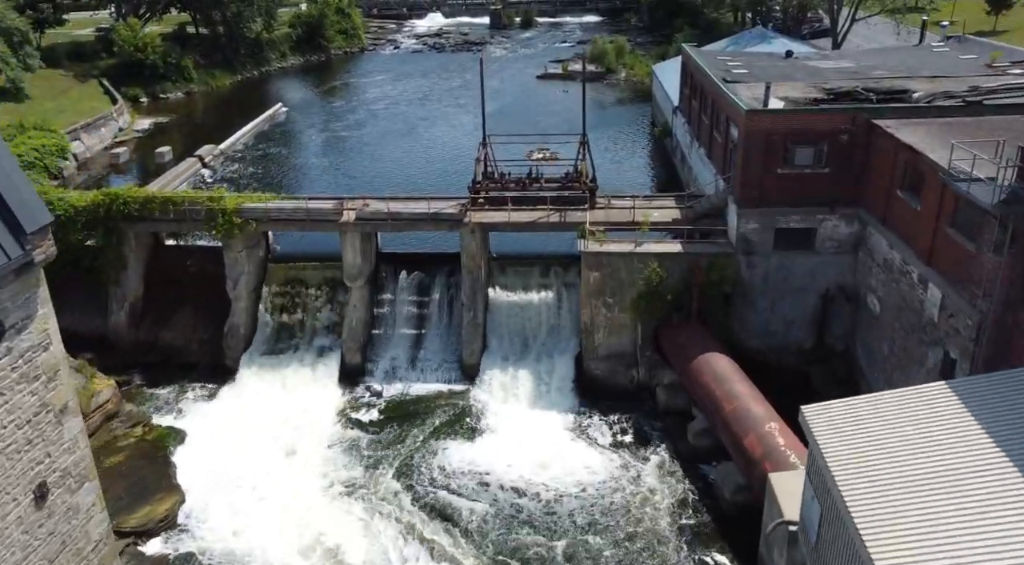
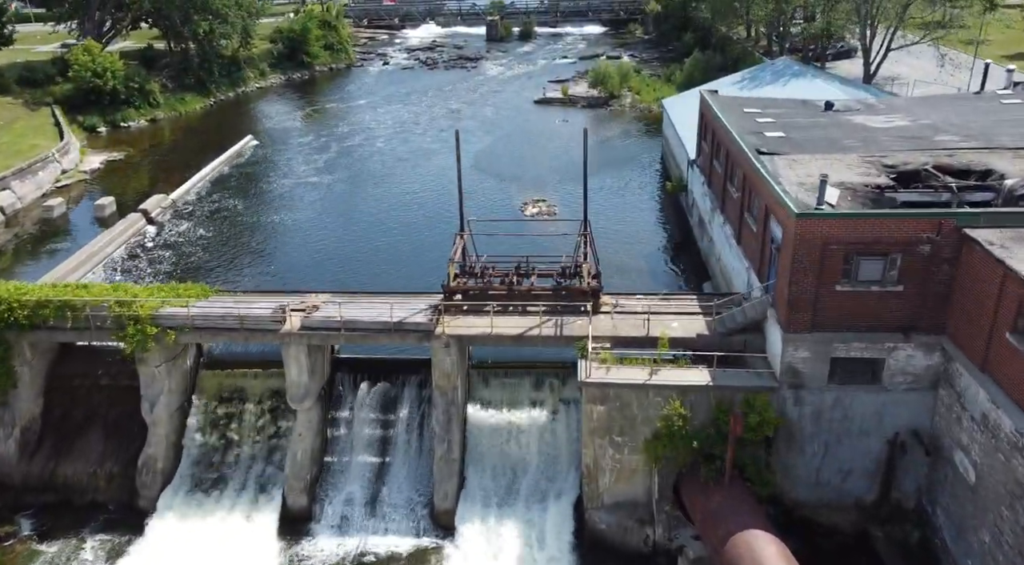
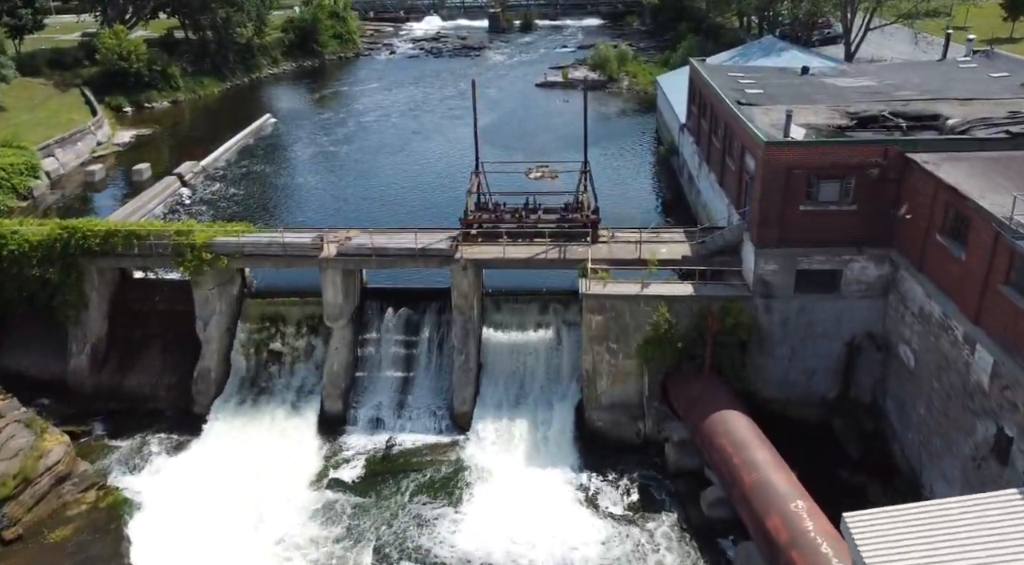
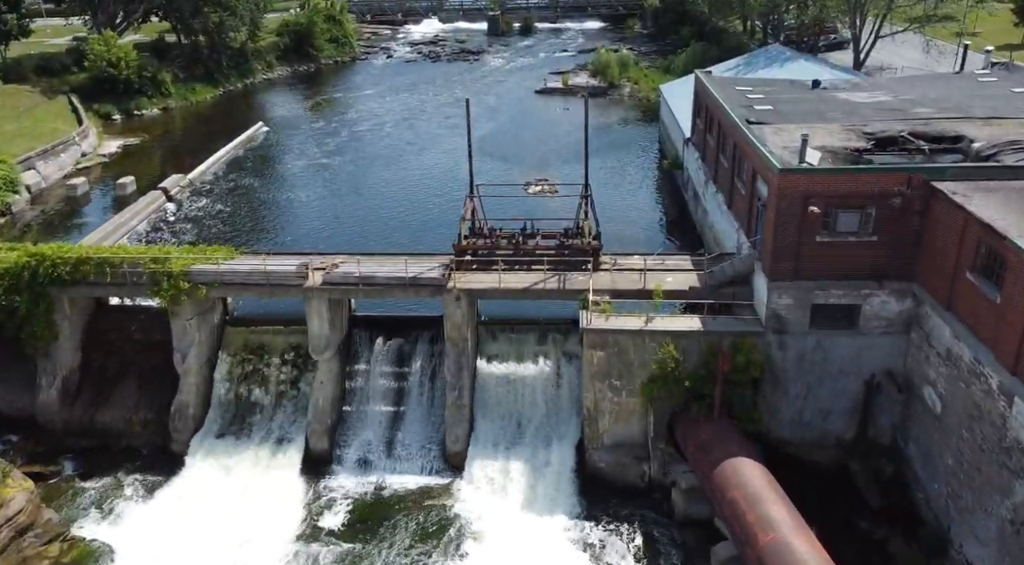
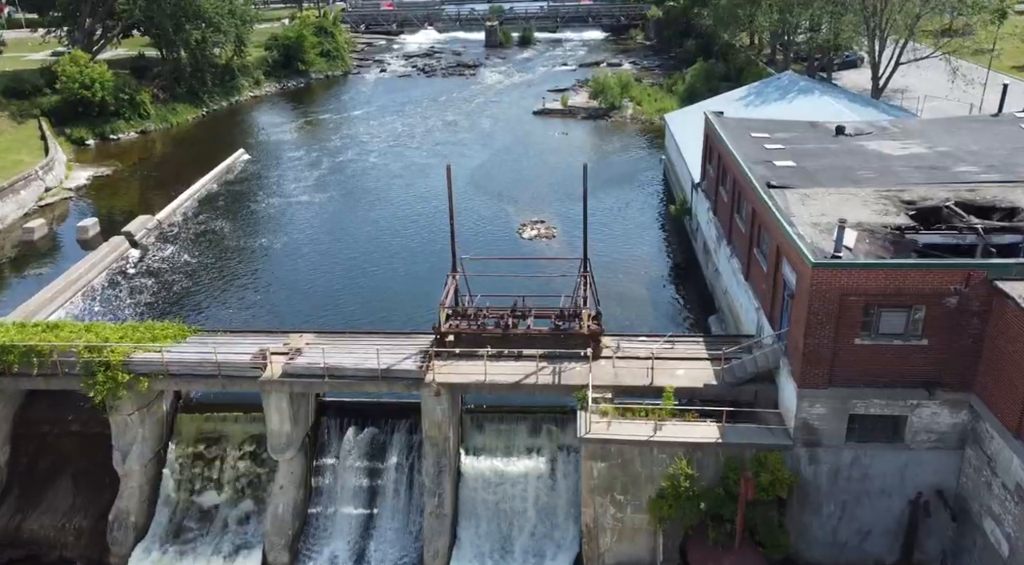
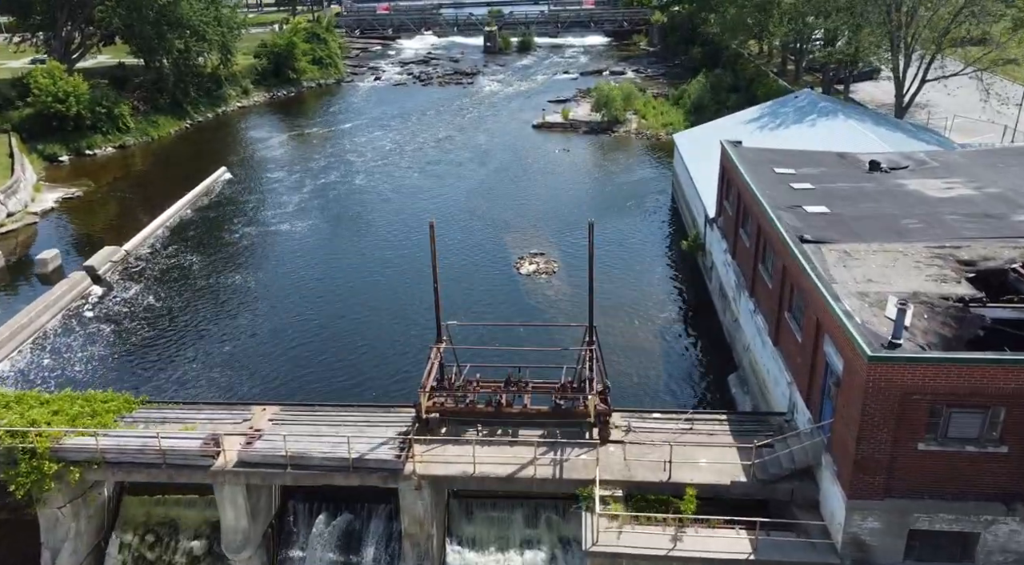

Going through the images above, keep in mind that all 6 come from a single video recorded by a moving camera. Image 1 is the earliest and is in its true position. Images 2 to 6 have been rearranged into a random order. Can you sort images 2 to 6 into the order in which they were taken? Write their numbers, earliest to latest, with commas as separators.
3, 4, 2, 5, 6
